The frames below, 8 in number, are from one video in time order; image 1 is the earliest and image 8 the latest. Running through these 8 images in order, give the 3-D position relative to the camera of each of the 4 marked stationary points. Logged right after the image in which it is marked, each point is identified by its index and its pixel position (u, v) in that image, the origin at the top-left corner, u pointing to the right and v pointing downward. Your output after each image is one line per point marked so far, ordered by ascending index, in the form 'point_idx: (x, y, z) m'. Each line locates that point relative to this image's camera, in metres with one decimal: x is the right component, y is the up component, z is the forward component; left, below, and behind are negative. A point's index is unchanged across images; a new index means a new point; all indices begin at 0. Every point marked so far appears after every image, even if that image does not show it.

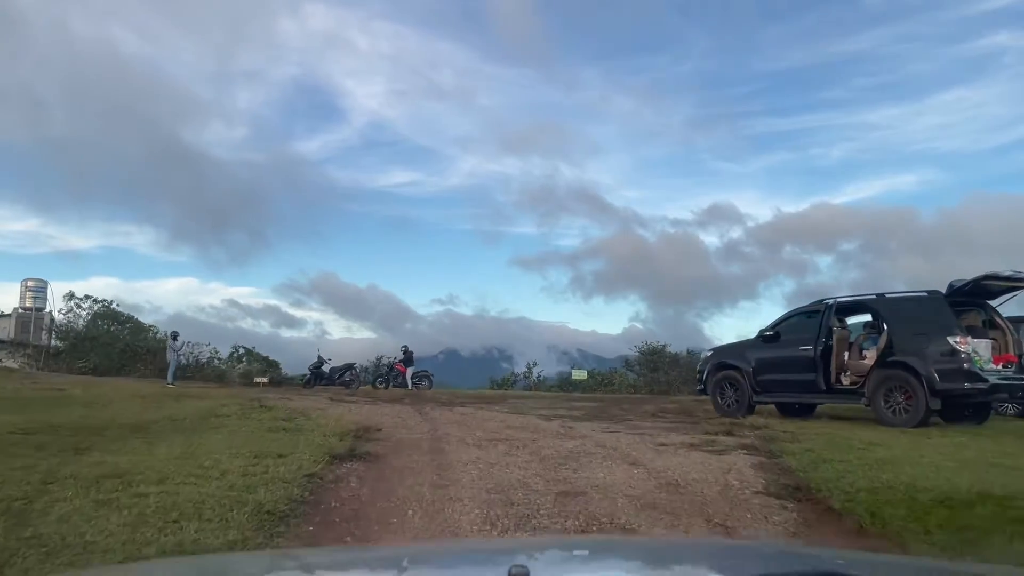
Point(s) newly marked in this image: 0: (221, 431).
0: (-3.4, -1.7, +9.3) m
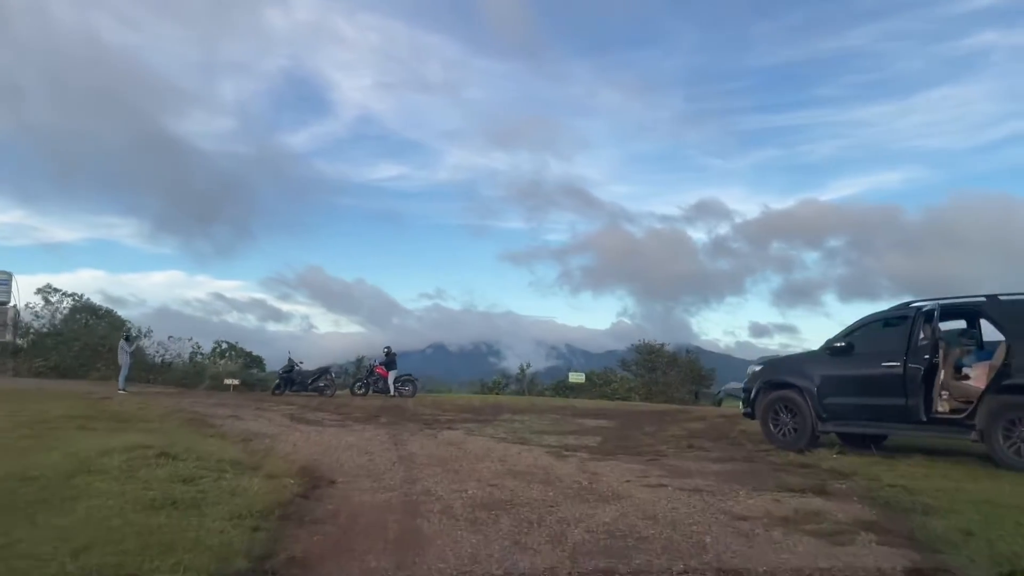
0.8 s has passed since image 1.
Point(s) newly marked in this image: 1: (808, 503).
0: (-3.3, -1.6, +6.1) m
1: (+2.7, -2.0, +7.4) m
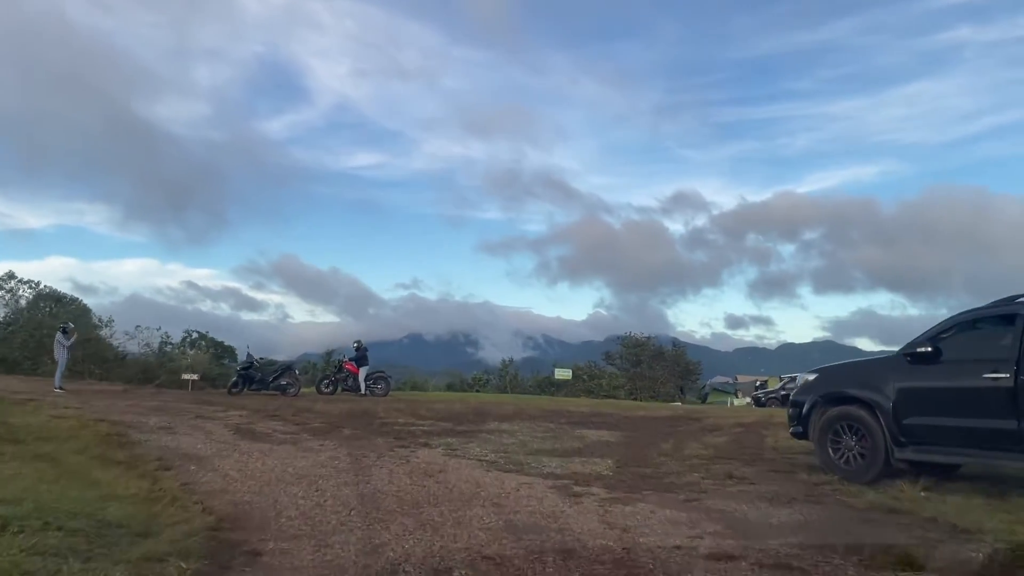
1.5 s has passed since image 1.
0: (-3.2, -1.5, +3.4) m
1: (+2.8, -1.9, +4.9) m
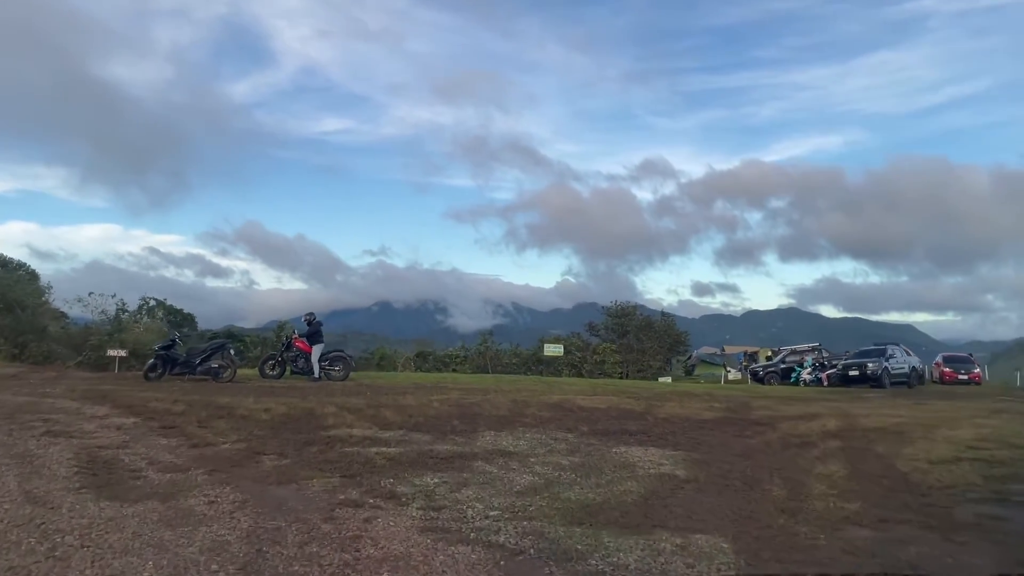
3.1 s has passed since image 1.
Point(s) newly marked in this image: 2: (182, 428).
0: (-2.6, -1.4, -1.6) m
1: (+3.3, -1.7, +0.1) m
2: (-4.6, -2.0, +11.3) m
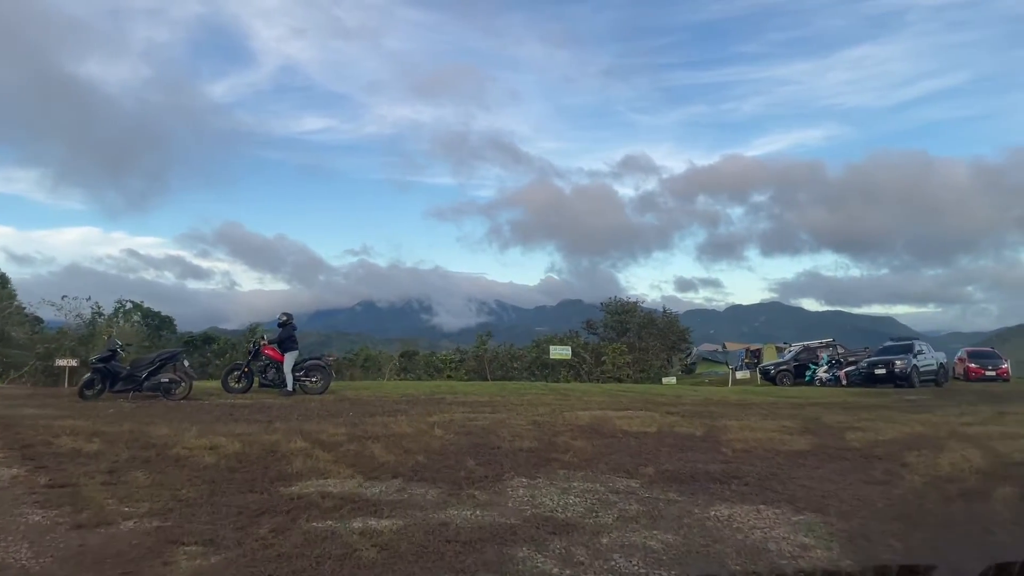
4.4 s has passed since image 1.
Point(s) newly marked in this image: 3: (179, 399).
0: (-1.9, -1.4, -5.1) m
1: (+3.9, -1.6, -3.2) m
2: (-4.2, -1.9, +7.8) m
3: (-7.2, -2.4, +17.5) m
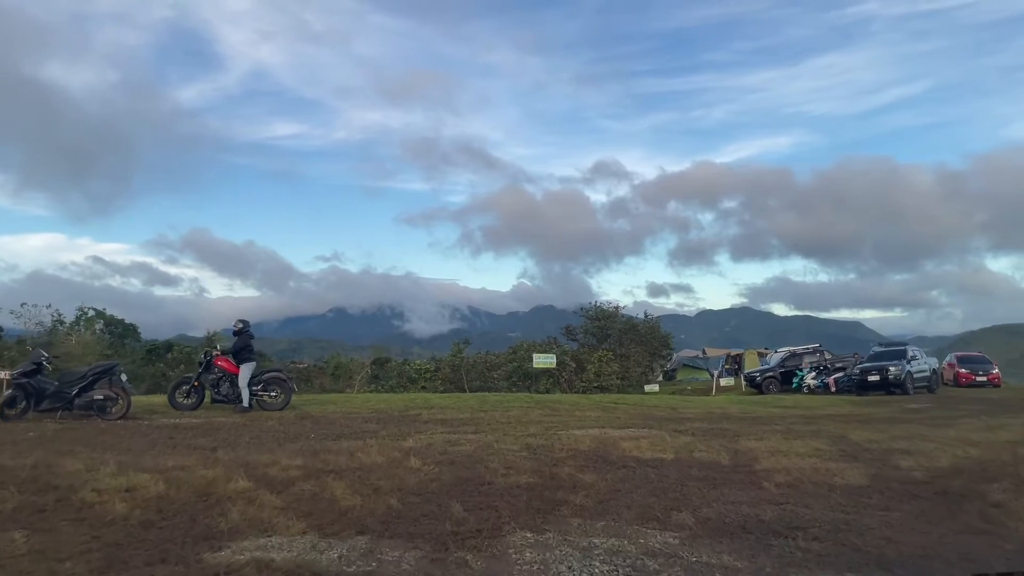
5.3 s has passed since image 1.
0: (-1.4, -1.3, -7.1) m
1: (+4.3, -1.5, -5.0) m
2: (-4.2, -1.9, +5.7) m
3: (-7.5, -2.5, +15.3) m
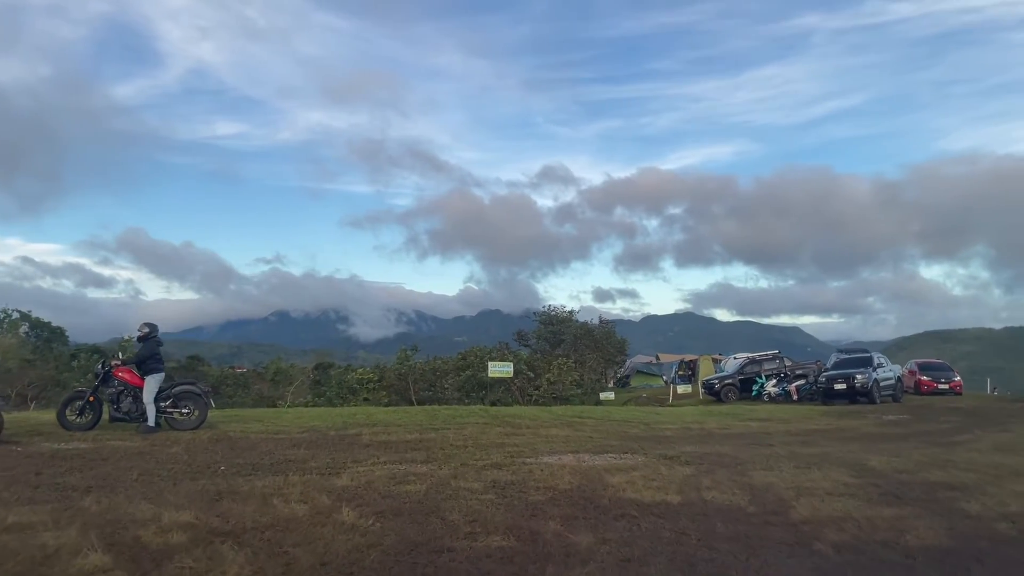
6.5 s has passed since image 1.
0: (-0.6, -1.1, -9.5) m
1: (+5.0, -1.4, -7.1) m
2: (-4.2, -1.8, +3.1) m
3: (-8.2, -2.4, +12.4) m
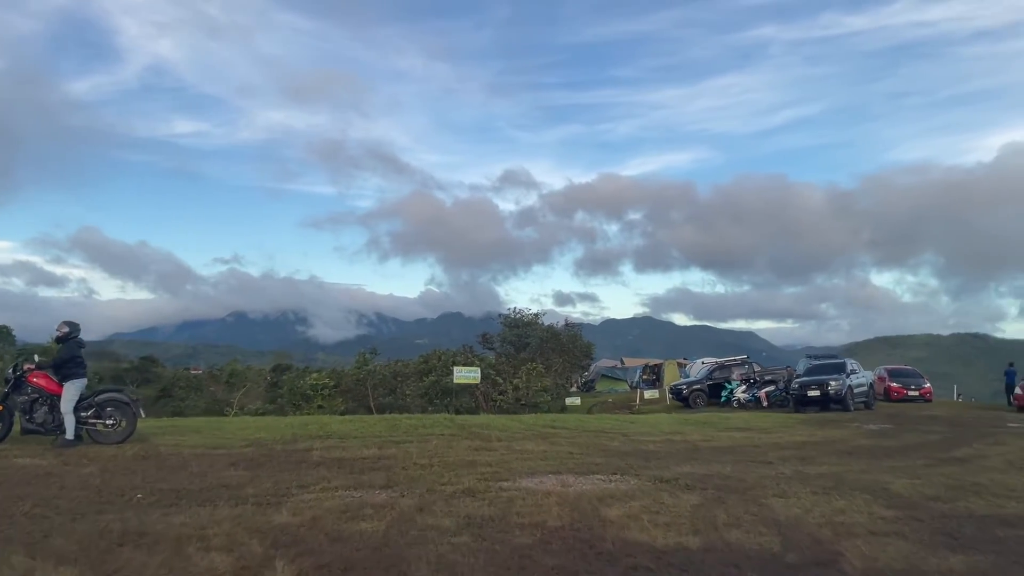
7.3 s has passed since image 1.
0: (+0.1, -1.0, -11.1) m
1: (+5.6, -1.3, -8.4) m
2: (-4.1, -1.7, +1.3) m
3: (-8.6, -2.3, +10.5) m
